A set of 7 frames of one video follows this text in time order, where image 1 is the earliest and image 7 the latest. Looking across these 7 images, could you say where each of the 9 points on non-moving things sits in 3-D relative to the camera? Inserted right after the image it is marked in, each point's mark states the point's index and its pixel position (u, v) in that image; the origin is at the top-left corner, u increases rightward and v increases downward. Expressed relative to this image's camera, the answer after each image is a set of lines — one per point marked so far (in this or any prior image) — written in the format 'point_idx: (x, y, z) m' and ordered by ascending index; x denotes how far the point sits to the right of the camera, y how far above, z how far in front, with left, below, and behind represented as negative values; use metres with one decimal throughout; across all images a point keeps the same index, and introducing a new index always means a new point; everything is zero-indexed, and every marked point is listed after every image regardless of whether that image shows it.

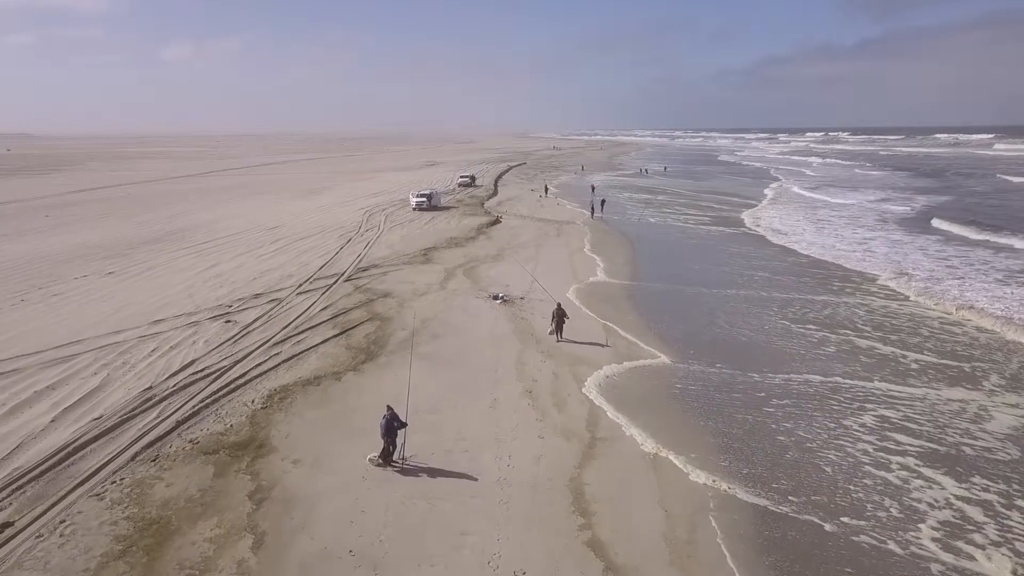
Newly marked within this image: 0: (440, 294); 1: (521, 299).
0: (-1.5, -0.1, +16.8) m
1: (+0.2, -0.2, +17.1) m
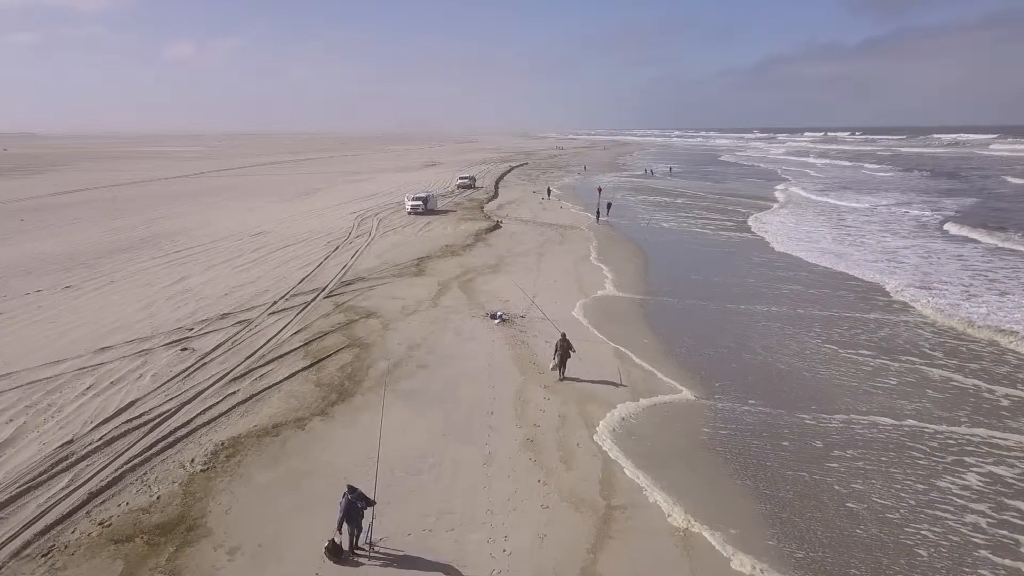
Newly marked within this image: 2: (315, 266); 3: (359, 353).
0: (-1.5, -0.5, +15.0) m
1: (+0.2, -0.6, +15.3) m
2: (-4.8, +0.5, +19.2) m
3: (-2.3, -1.0, +11.9) m
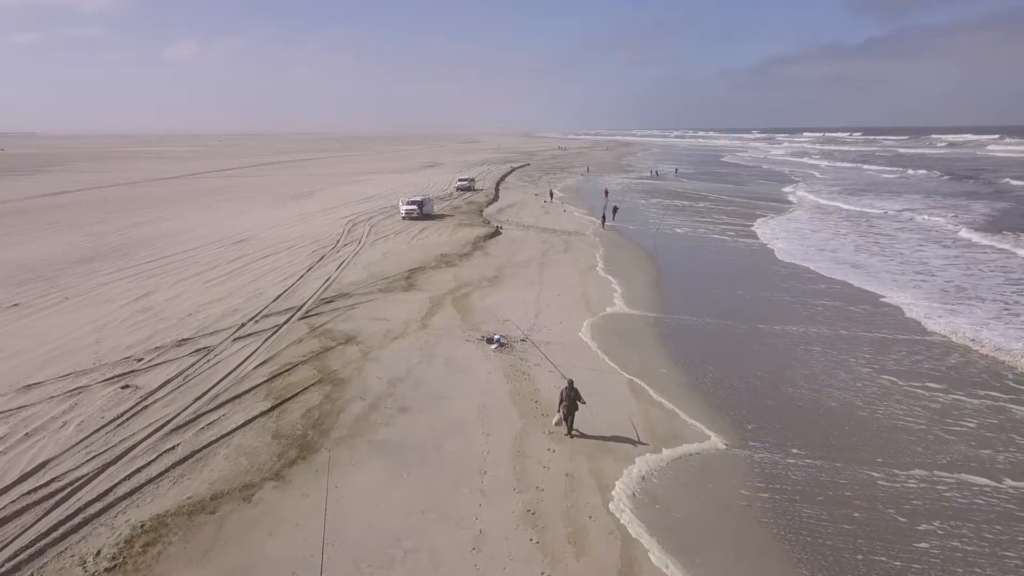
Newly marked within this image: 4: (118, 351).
0: (-1.5, -0.8, +13.2) m
1: (+0.2, -0.9, +13.6) m
2: (-4.8, +0.2, +17.4) m
3: (-2.3, -1.3, +10.2) m
4: (-5.9, -1.0, +11.8) m
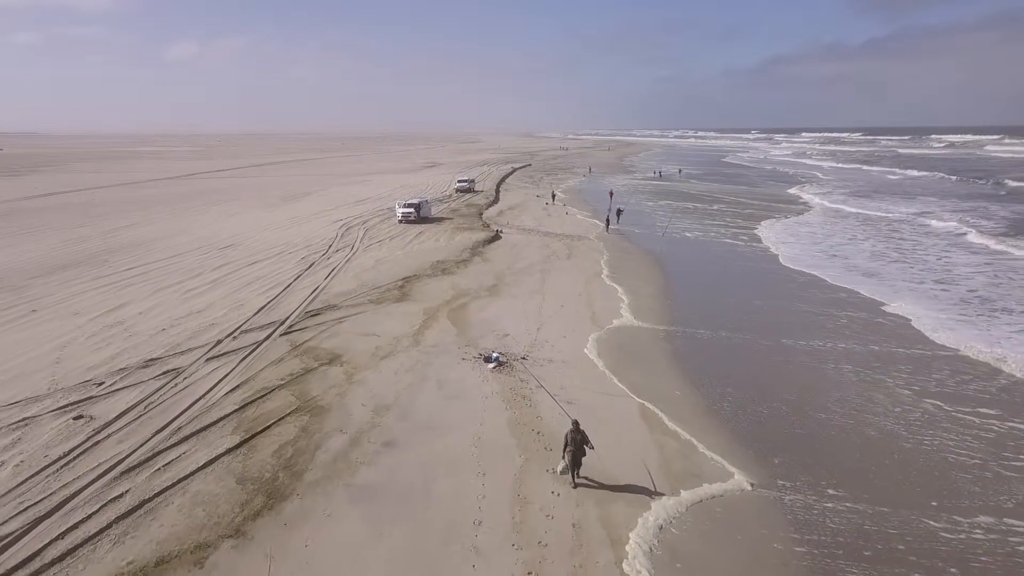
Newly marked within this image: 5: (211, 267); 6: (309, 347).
0: (-1.5, -1.0, +12.2) m
1: (+0.2, -1.1, +12.5) m
2: (-4.8, 0.0, +16.4) m
3: (-2.4, -1.6, +9.1) m
4: (-5.9, -1.2, +10.7) m
5: (-7.4, +0.5, +19.3) m
6: (-3.1, -0.9, +12.1) m
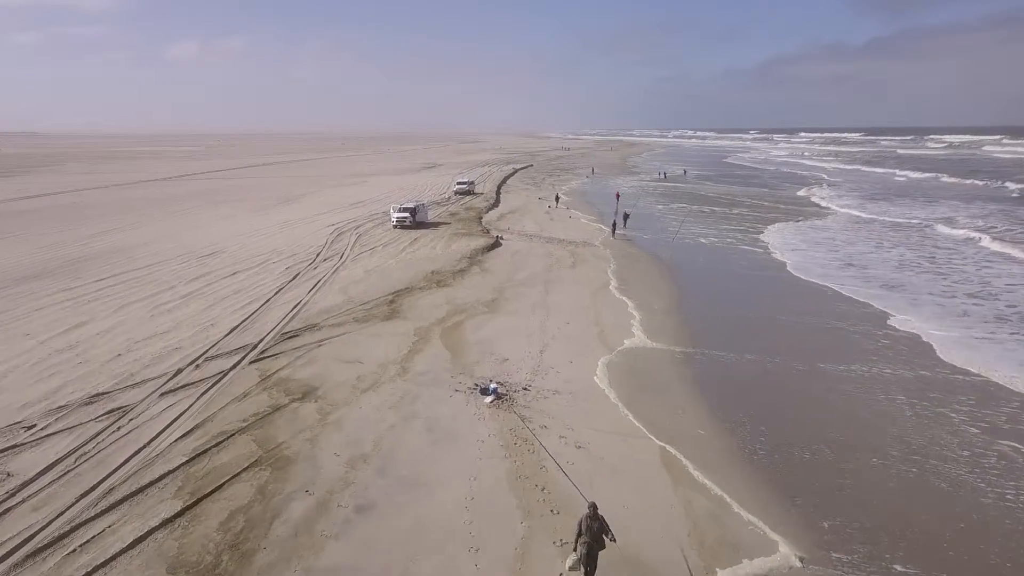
0: (-1.5, -1.3, +10.7) m
1: (+0.2, -1.5, +11.0) m
2: (-4.8, -0.3, +14.9) m
3: (-2.4, -1.9, +7.6) m
4: (-5.9, -1.5, +9.2) m
5: (-7.4, +0.2, +17.9) m
6: (-3.1, -1.2, +10.6) m
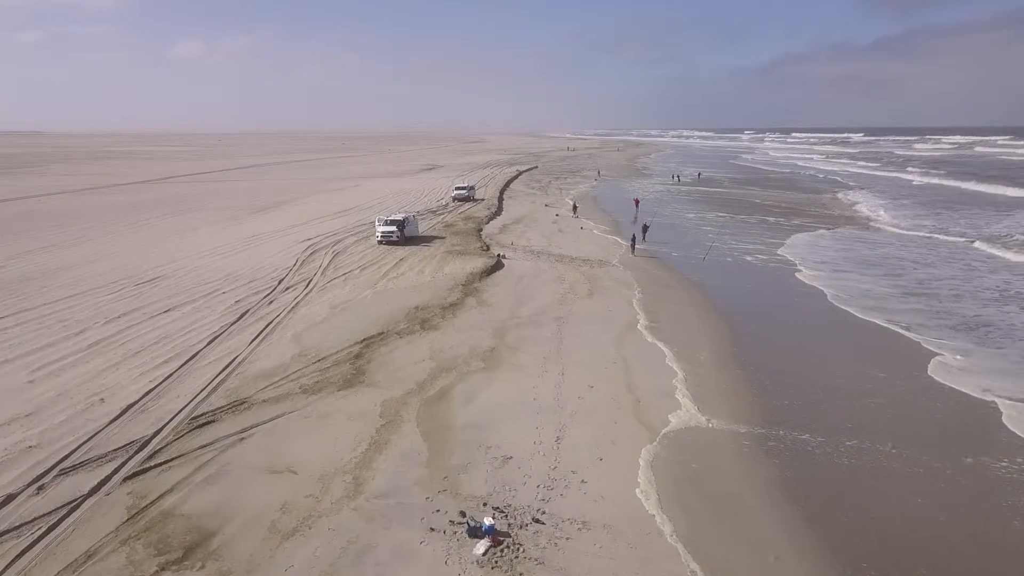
0: (-1.5, -2.1, +7.0) m
1: (+0.2, -2.2, +7.3) m
2: (-4.8, -1.1, +11.2) m
3: (-2.3, -2.6, +3.9) m
4: (-5.9, -2.2, +5.5) m
5: (-7.3, -0.5, +14.2) m
6: (-3.1, -2.0, +6.9) m
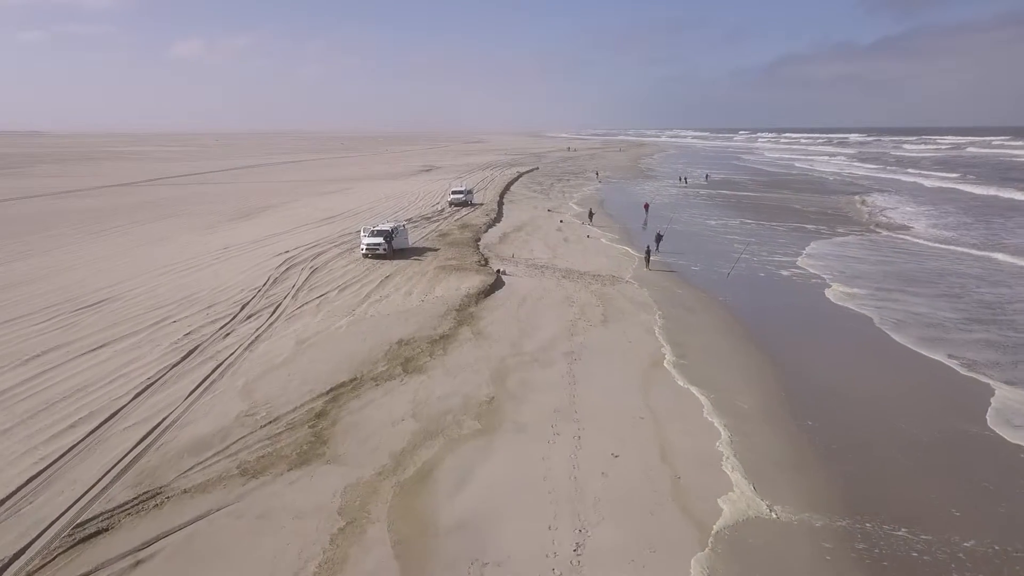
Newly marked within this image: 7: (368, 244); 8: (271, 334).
0: (-1.4, -2.6, +4.5) m
1: (+0.3, -2.7, +4.8) m
2: (-4.7, -1.6, +8.7) m
3: (-2.3, -3.1, +1.5) m
4: (-5.9, -2.7, +3.1) m
5: (-7.3, -1.0, +11.7) m
6: (-3.1, -2.5, +4.5) m
7: (-3.6, +1.1, +19.8) m
8: (-3.9, -0.7, +12.9) m
